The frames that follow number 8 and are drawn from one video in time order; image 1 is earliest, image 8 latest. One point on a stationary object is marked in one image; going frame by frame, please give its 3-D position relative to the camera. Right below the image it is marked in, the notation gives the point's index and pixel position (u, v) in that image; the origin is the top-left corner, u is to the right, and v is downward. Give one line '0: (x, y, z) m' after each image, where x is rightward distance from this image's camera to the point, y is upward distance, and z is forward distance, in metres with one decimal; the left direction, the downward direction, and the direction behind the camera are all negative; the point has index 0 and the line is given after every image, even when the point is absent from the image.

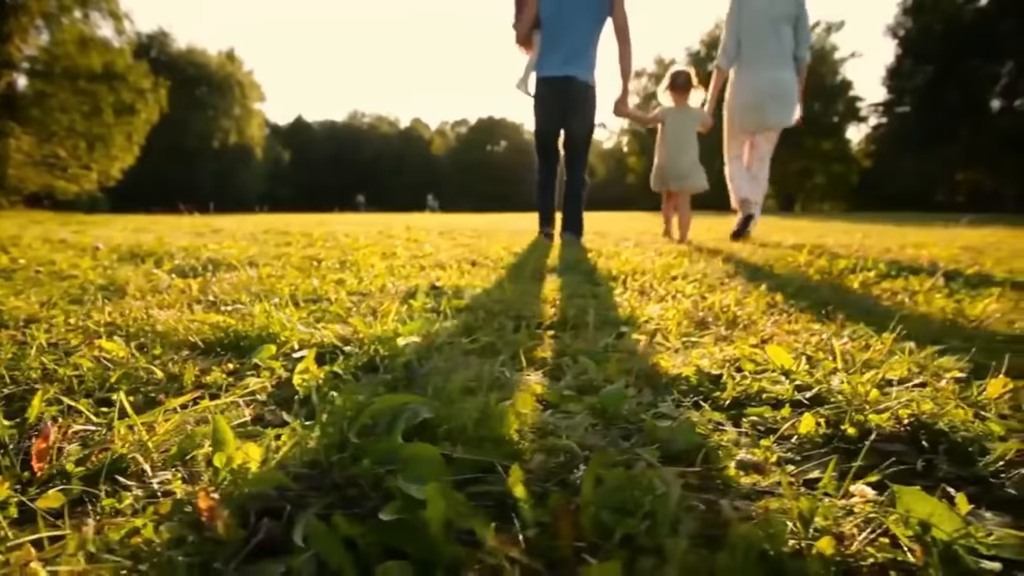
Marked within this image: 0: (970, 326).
0: (+2.9, -0.2, +2.7) m
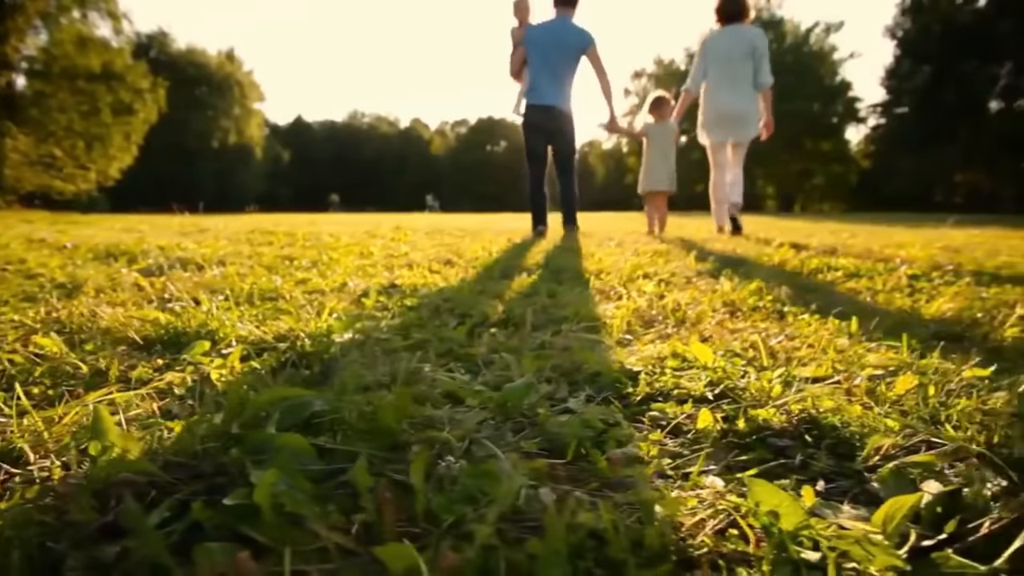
0: (+2.6, -0.2, +2.7) m
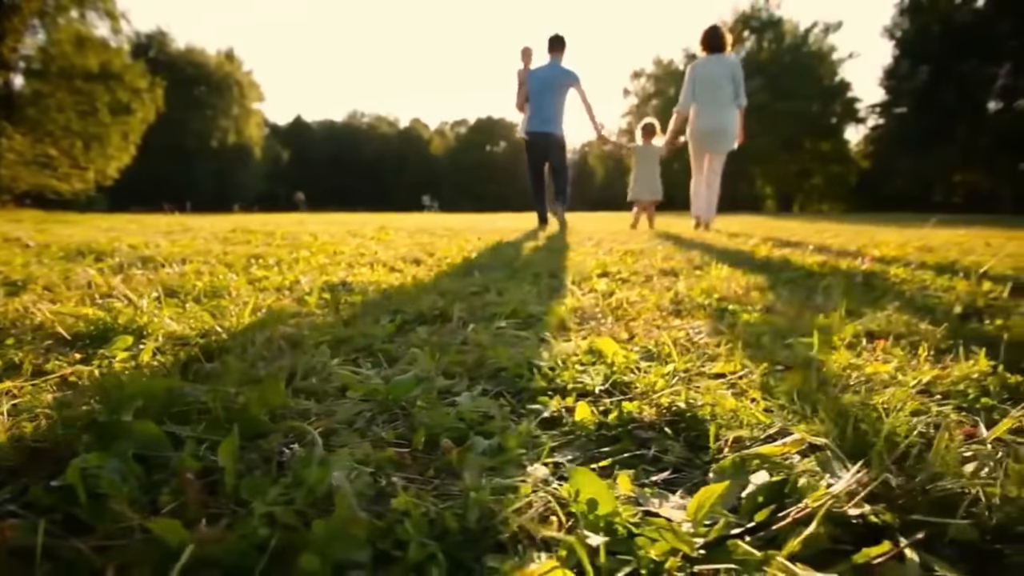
0: (+2.2, -0.2, +2.8) m
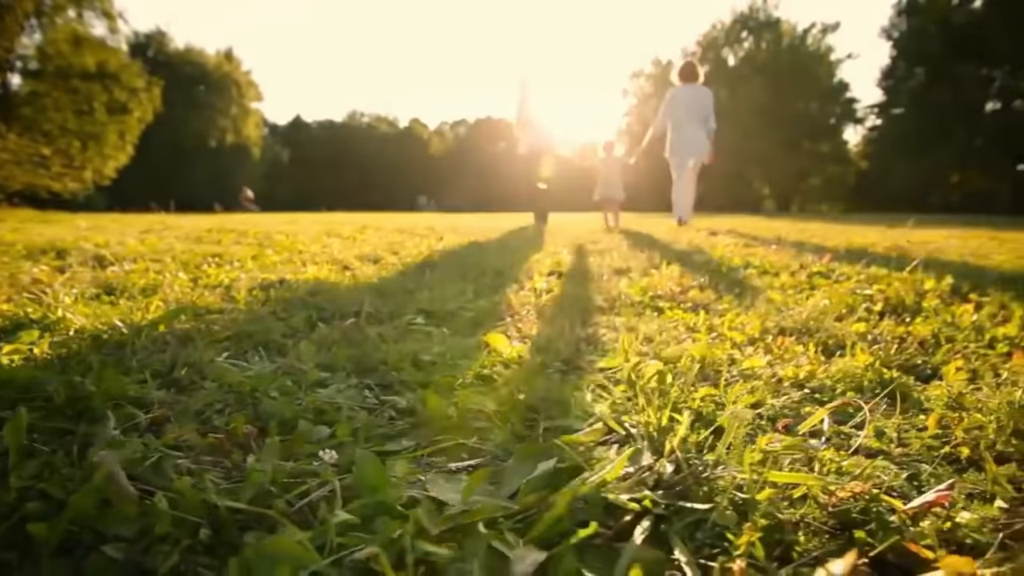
0: (+1.7, -0.2, +2.8) m
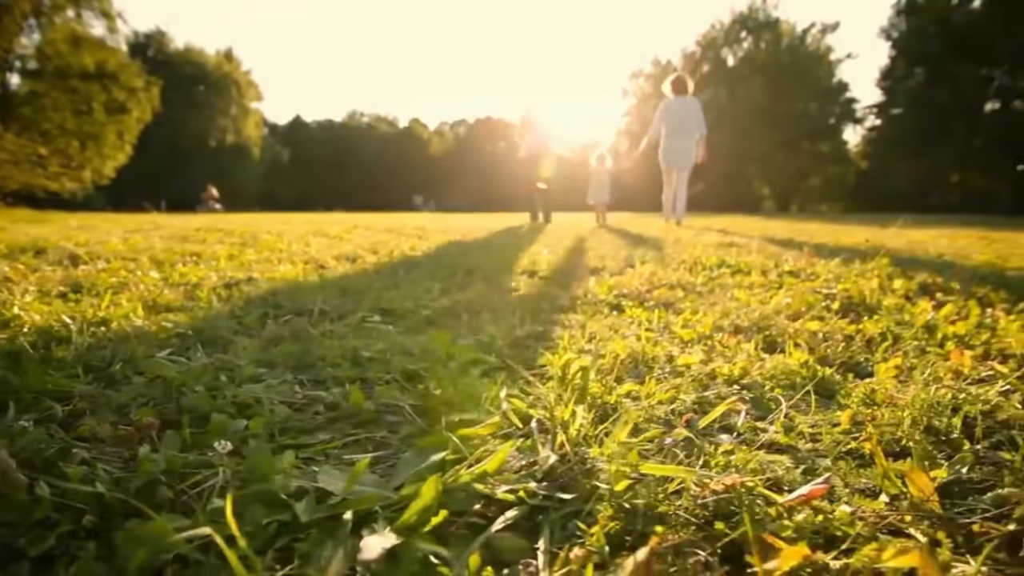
0: (+1.4, -0.2, +2.8) m
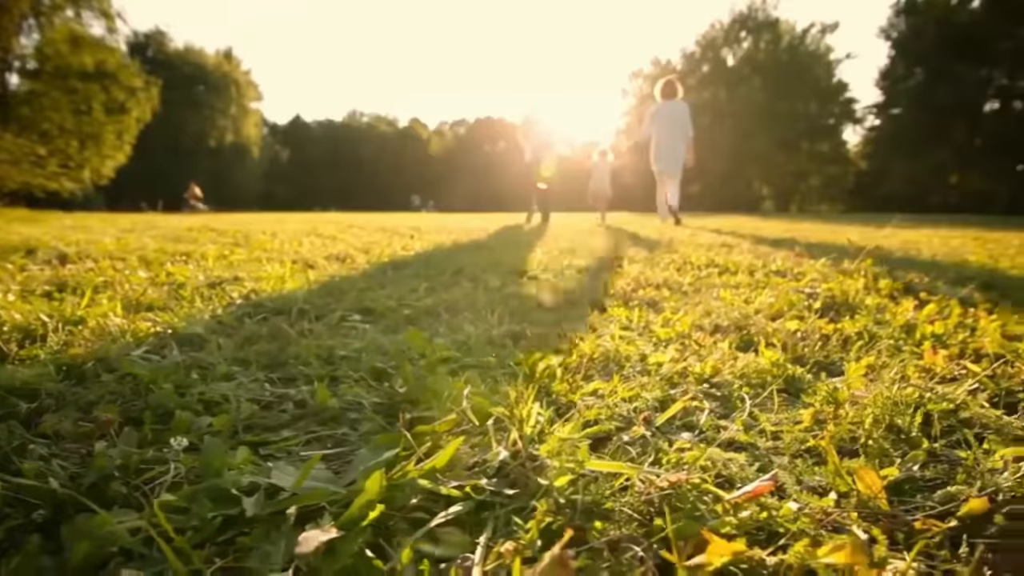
0: (+1.3, -0.2, +2.8) m
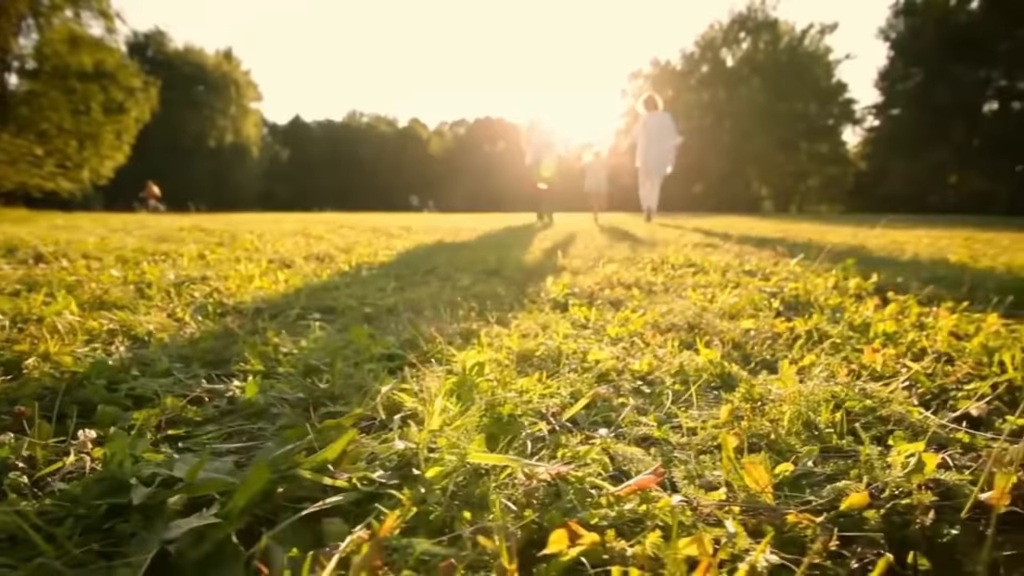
0: (+1.0, -0.2, +2.9) m
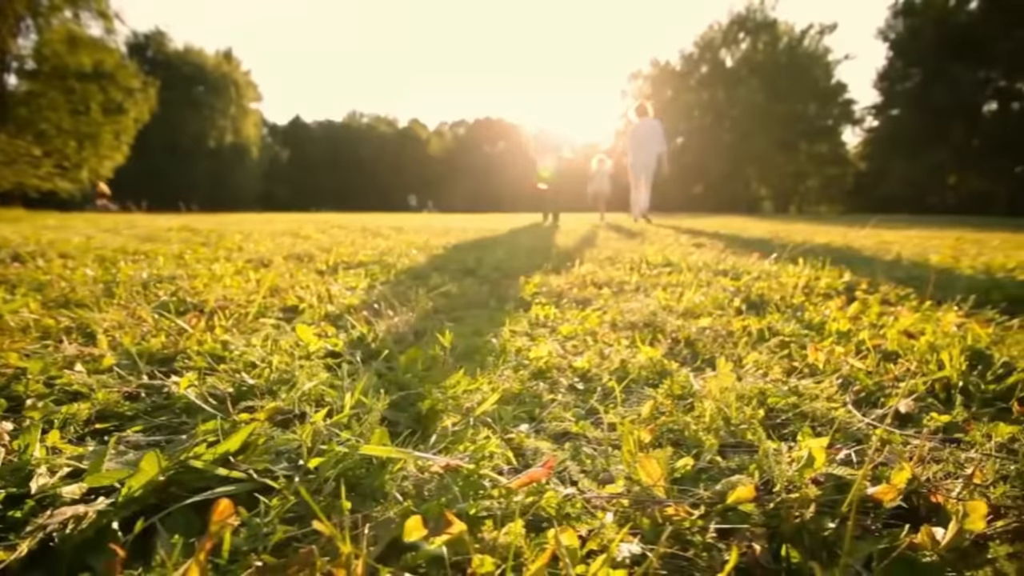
0: (+0.8, -0.2, +2.9) m
